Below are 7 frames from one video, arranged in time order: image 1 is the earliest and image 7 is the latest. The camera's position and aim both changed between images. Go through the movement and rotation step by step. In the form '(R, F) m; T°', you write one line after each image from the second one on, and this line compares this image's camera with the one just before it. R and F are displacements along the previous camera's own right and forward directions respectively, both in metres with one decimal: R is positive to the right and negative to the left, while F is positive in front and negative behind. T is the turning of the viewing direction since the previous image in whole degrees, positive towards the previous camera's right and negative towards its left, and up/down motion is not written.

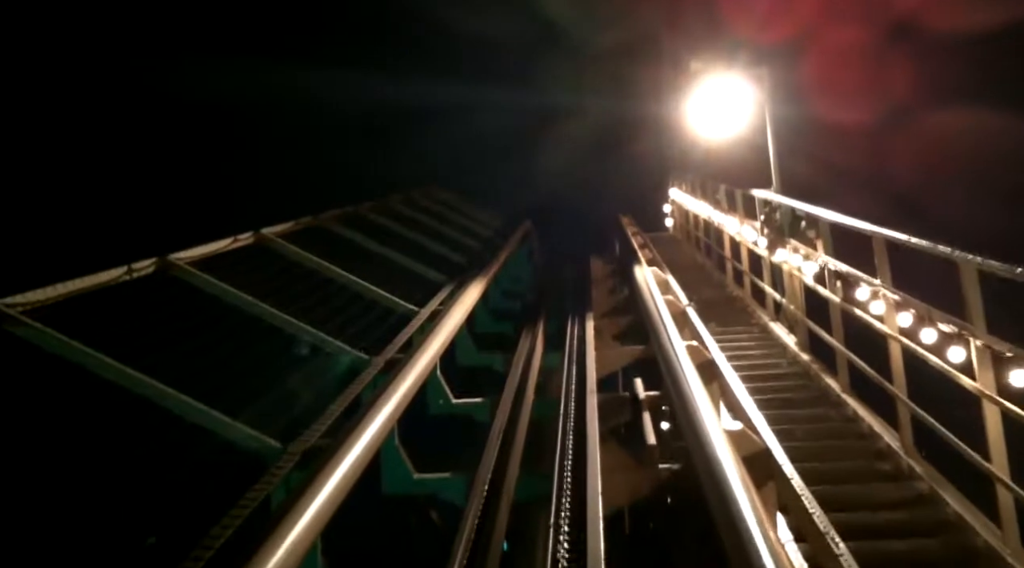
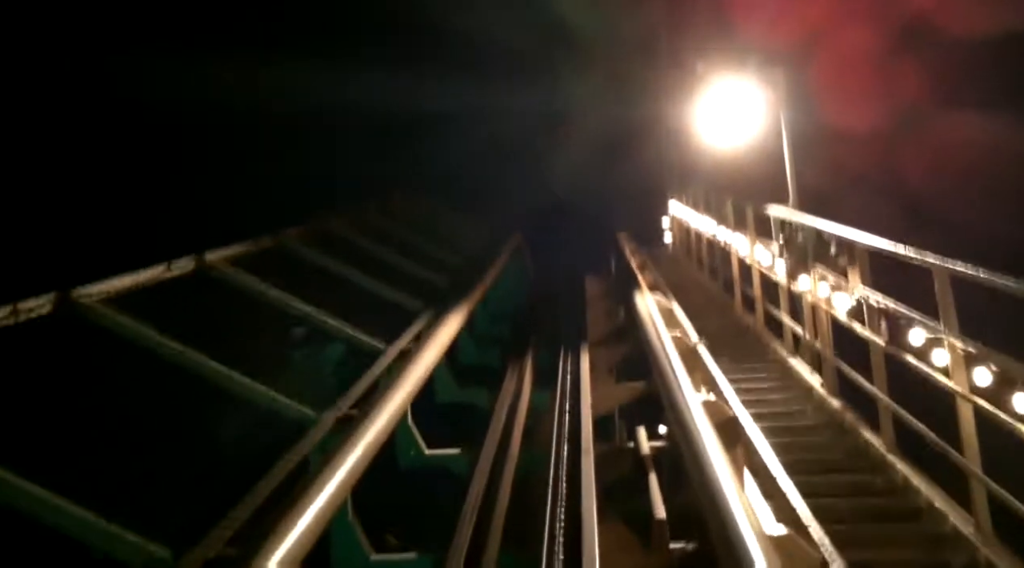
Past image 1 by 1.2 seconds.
(+0.1, +1.0) m; 0°
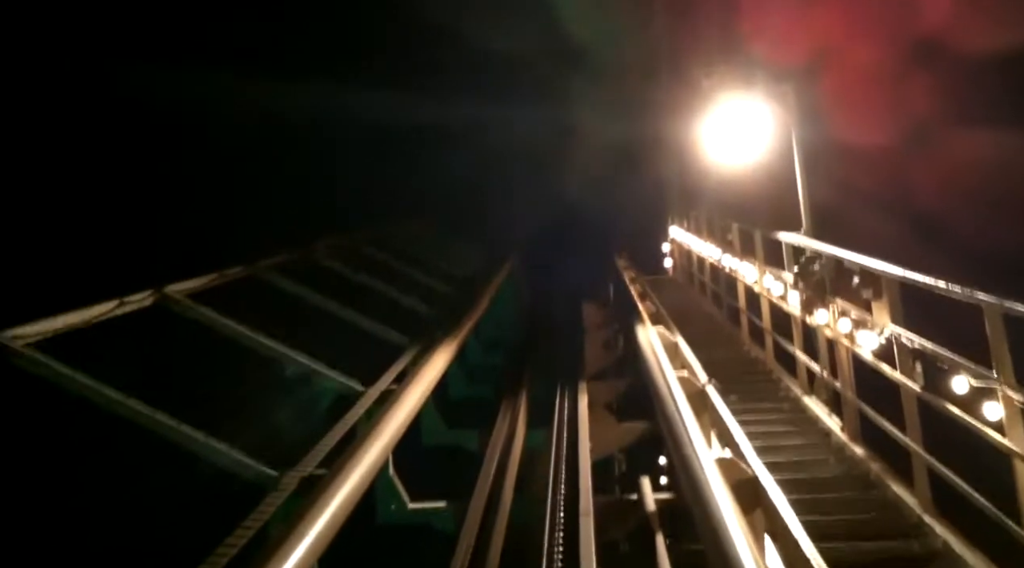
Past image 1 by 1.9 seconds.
(0.0, +0.5) m; 0°
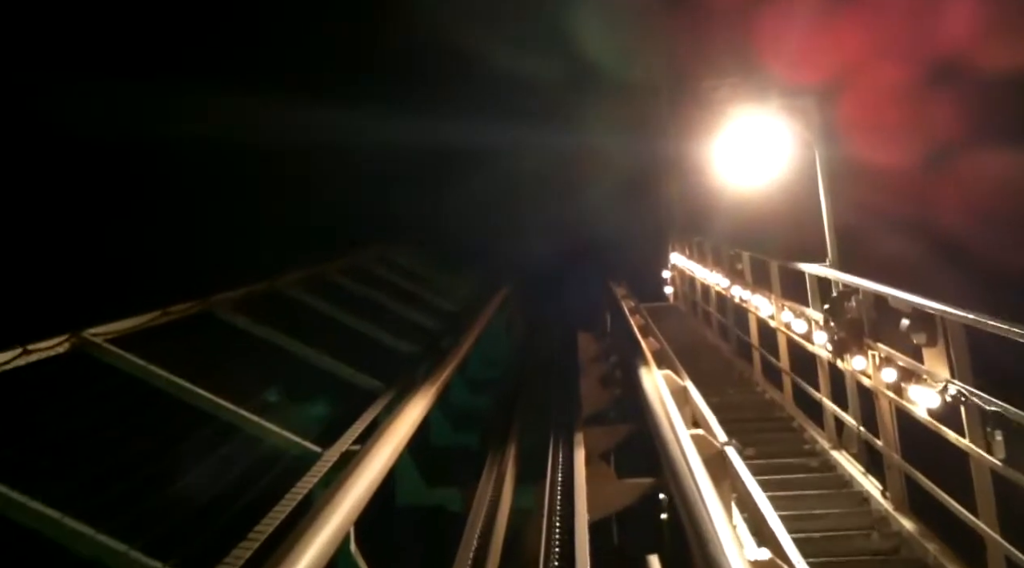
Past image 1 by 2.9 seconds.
(+0.1, +0.8) m; 0°
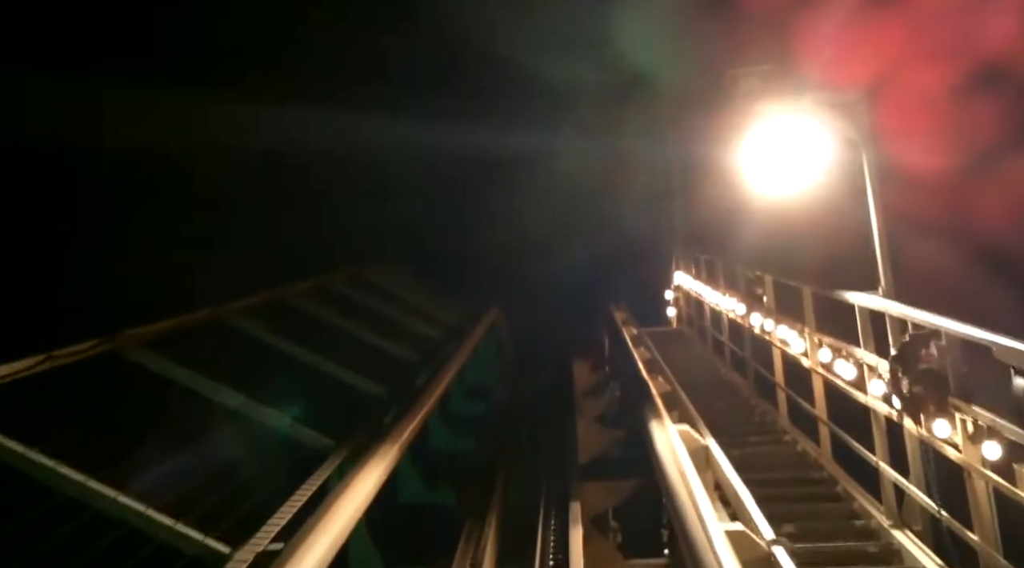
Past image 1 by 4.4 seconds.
(+0.1, +1.2) m; 0°
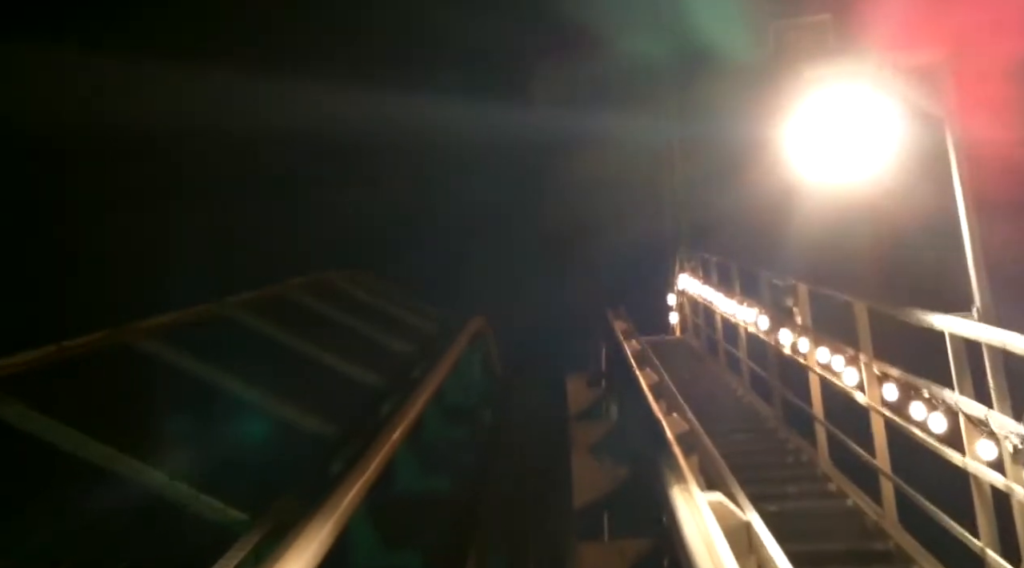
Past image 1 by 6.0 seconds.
(+0.1, +1.3) m; 0°
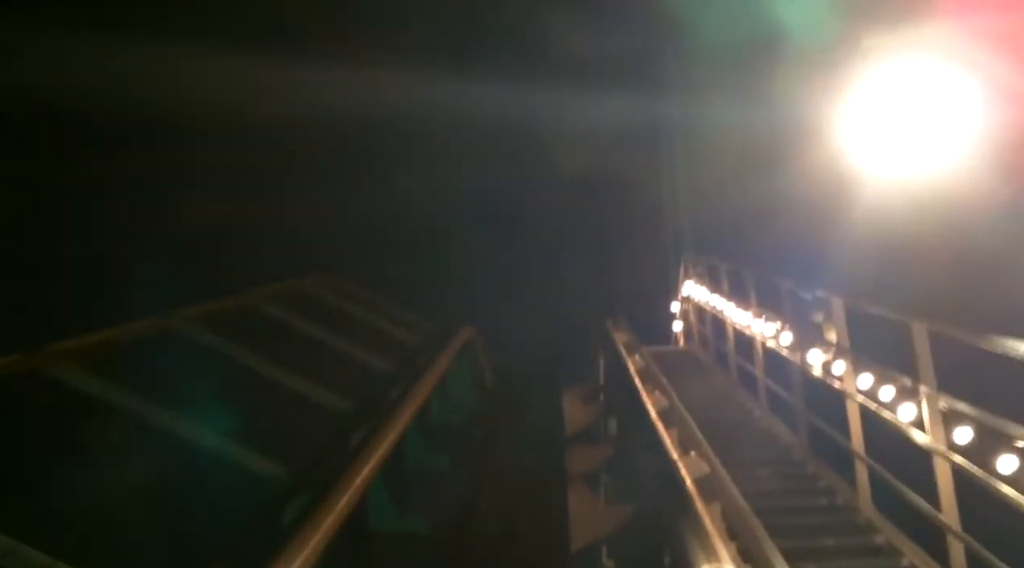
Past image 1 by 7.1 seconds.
(0.0, +0.8) m; 0°
